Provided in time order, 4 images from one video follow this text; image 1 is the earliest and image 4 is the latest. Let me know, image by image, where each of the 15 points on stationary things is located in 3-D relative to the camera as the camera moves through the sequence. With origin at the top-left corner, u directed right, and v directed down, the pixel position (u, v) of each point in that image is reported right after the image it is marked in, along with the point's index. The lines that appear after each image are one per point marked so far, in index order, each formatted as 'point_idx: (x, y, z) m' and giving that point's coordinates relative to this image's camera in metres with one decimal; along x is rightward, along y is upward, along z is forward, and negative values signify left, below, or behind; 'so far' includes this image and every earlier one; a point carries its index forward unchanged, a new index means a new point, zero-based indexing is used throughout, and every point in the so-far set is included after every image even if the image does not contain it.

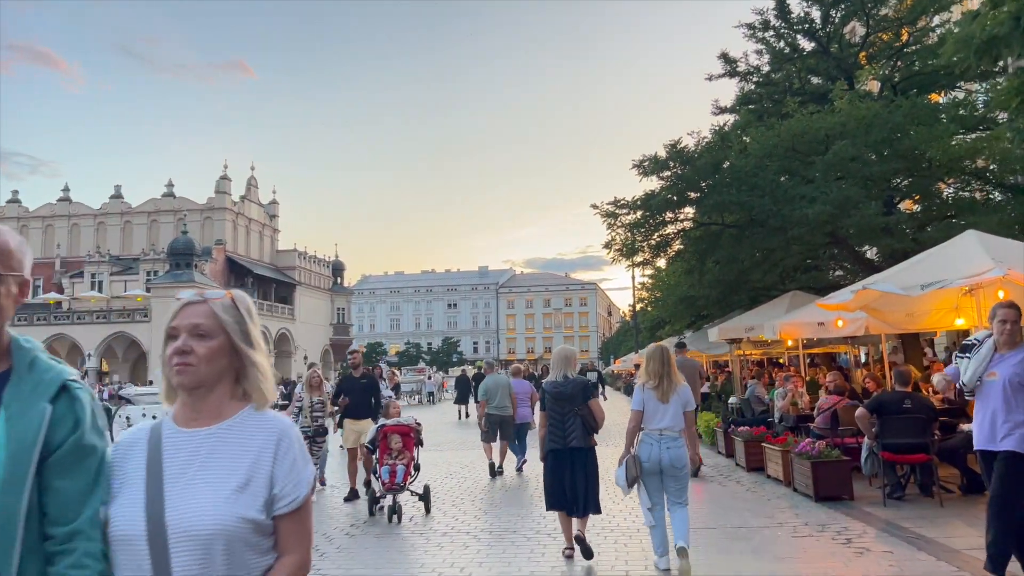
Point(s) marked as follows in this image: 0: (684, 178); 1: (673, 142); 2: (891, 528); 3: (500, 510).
0: (+4.0, +2.6, +17.7) m
1: (+3.7, +3.4, +18.1) m
2: (+4.0, -2.5, +8.2) m
3: (-0.2, -2.9, +10.2) m
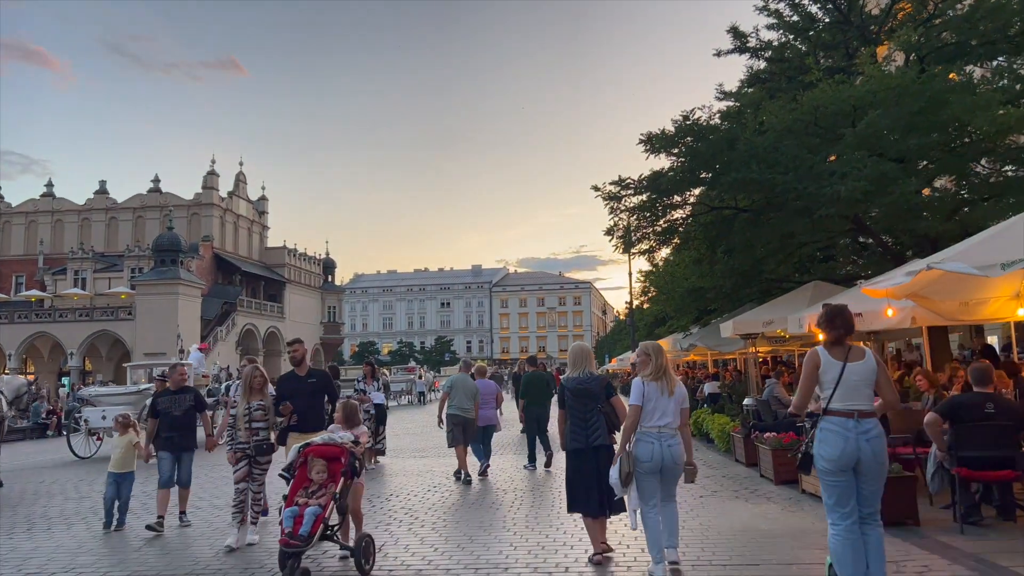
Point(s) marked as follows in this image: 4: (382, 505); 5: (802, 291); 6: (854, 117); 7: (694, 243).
0: (+3.8, +2.8, +16.0) m
1: (+3.6, +3.6, +16.3) m
2: (+3.9, -2.3, +6.5) m
3: (-0.3, -2.7, +8.4) m
4: (-1.8, -3.0, +10.8) m
5: (+6.0, -0.1, +16.0) m
6: (+6.8, +3.4, +15.4) m
7: (+4.3, +1.1, +18.3) m
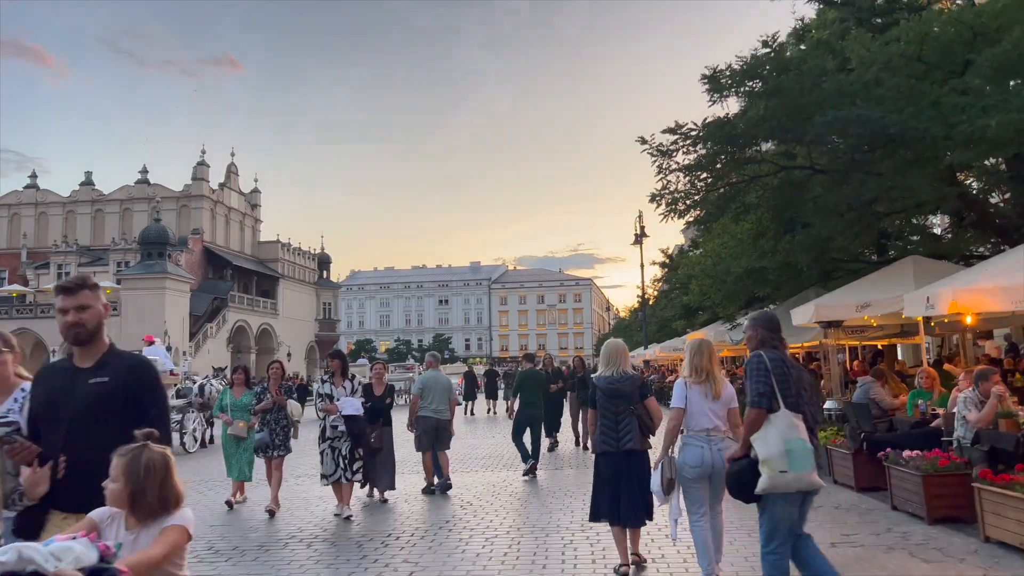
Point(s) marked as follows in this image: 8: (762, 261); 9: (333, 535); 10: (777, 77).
0: (+4.3, +3.2, +12.8) m
1: (+4.0, +4.0, +13.2) m
2: (+4.4, -1.9, +3.3) m
3: (+0.2, -2.3, +5.2) m
4: (-1.3, -2.6, +7.6) m
5: (+6.4, +0.3, +12.8) m
6: (+7.2, +3.8, +12.2) m
7: (+4.8, +1.5, +15.1) m
8: (+5.5, +0.6, +17.0) m
9: (-2.0, -2.7, +8.5) m
10: (+4.4, +3.5, +13.0) m
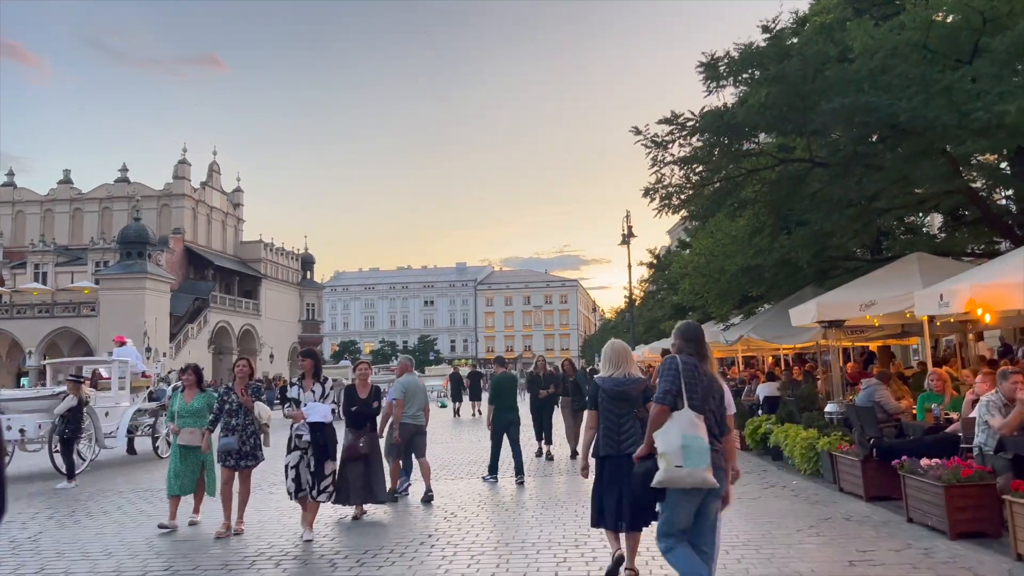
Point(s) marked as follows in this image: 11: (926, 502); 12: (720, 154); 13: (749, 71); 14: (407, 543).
0: (+4.1, +3.2, +12.2) m
1: (+3.8, +4.1, +12.6) m
2: (+4.4, -1.9, +2.7) m
3: (+0.2, -2.2, +4.6) m
4: (-1.4, -2.6, +6.9) m
5: (+6.2, +0.4, +12.3) m
6: (+7.0, +3.8, +11.7) m
7: (+4.5, +1.5, +14.6) m
8: (+5.2, +0.6, +16.4) m
9: (-2.1, -2.7, +7.8) m
10: (+4.2, +3.5, +12.4) m
11: (+4.1, -2.1, +7.7) m
12: (+3.7, +2.3, +13.7) m
13: (+3.8, +3.5, +12.8) m
14: (-1.1, -2.7, +8.2) m
